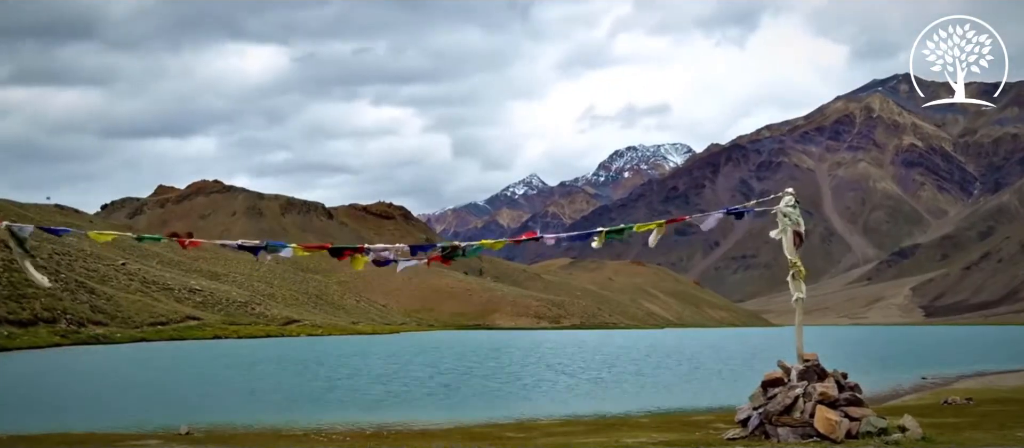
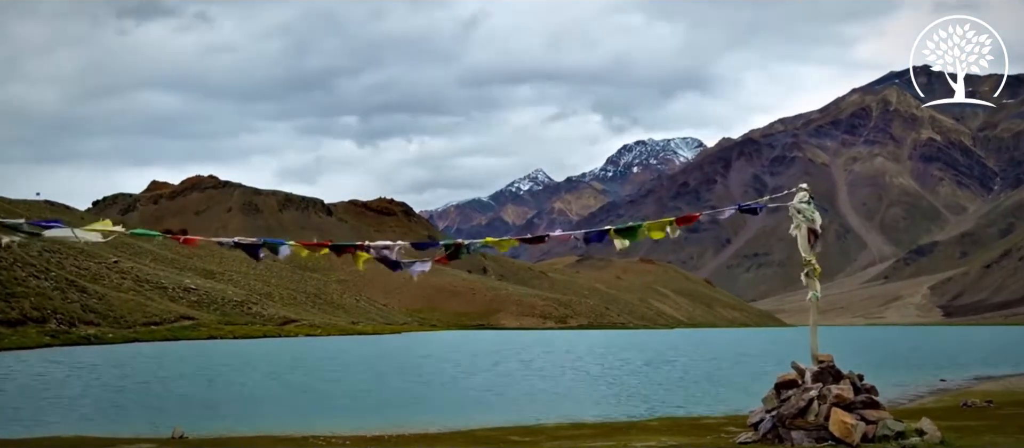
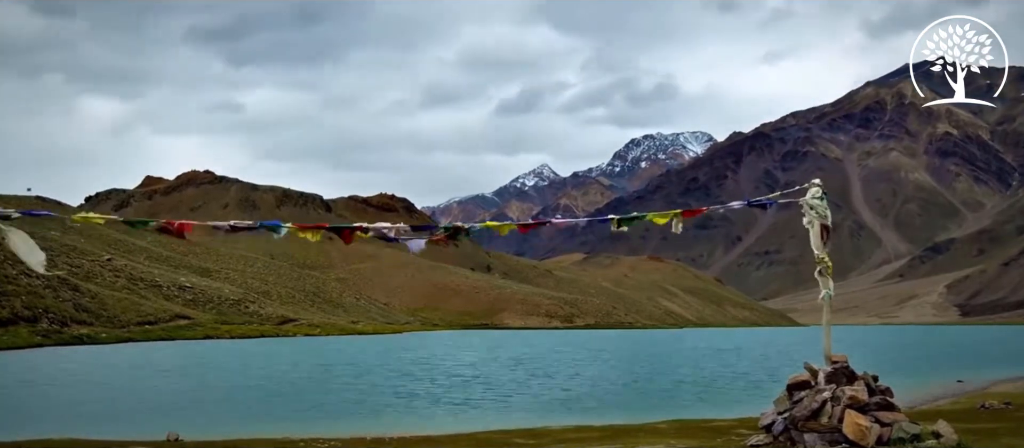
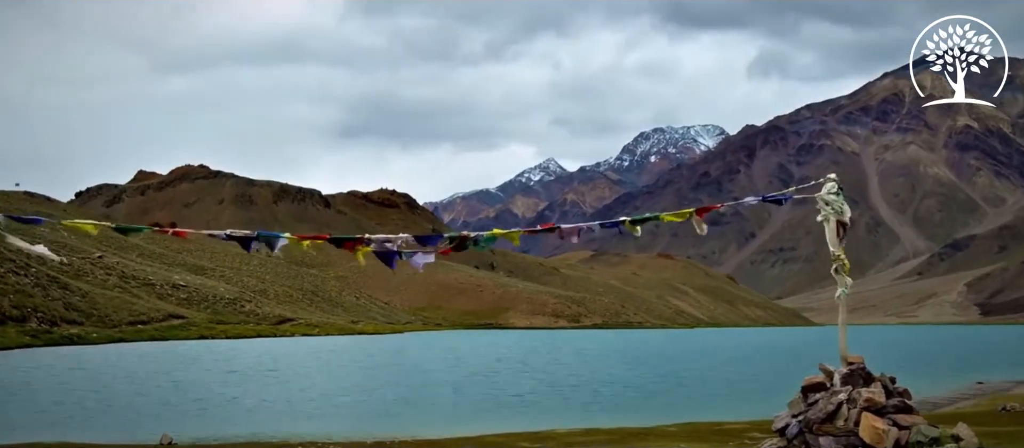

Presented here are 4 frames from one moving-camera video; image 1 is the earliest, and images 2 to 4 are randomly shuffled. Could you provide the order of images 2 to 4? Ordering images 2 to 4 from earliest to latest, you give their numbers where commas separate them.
2, 3, 4
